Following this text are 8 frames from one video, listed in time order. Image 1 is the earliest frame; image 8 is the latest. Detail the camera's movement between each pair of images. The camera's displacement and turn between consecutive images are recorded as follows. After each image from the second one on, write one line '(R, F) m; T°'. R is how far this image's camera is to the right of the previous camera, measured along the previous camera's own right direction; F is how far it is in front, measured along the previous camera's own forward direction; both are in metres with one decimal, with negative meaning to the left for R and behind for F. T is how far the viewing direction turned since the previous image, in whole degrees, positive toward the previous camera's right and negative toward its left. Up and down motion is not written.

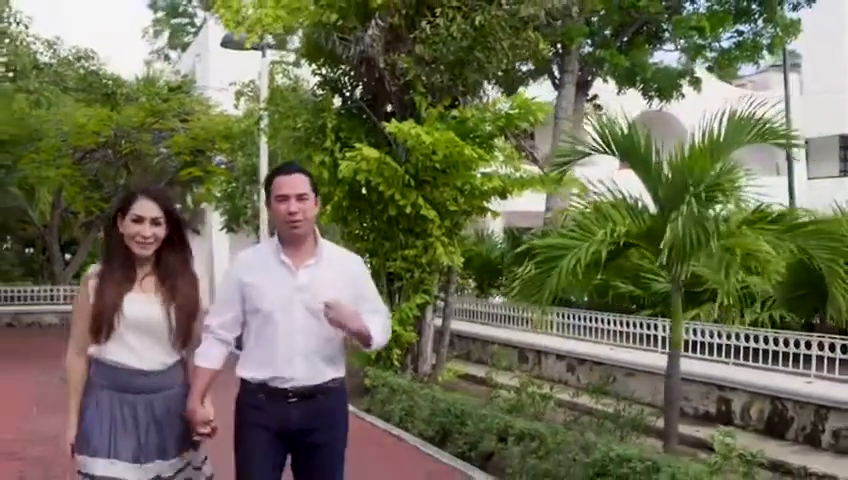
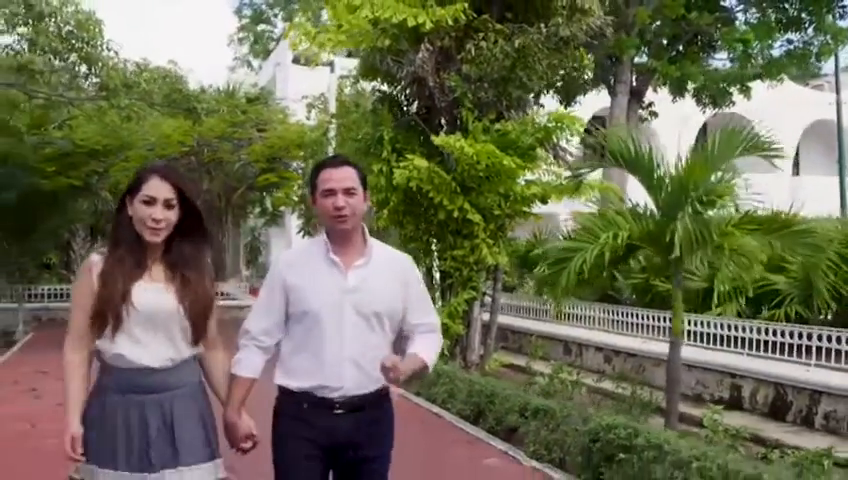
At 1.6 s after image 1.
(+0.4, -0.9) m; -5°
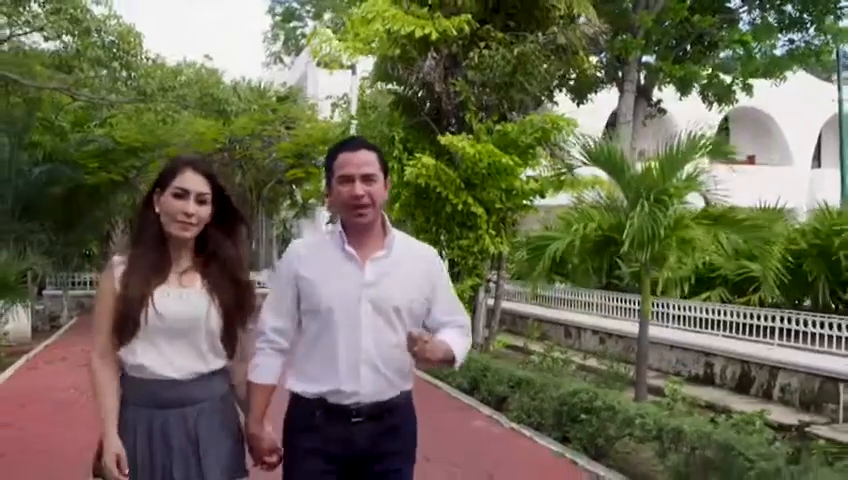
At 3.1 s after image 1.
(+0.3, -0.9) m; -2°
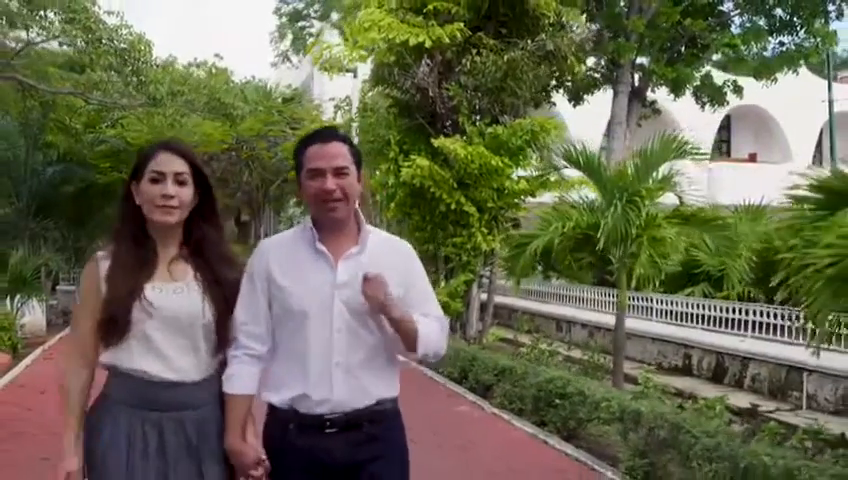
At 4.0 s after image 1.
(+0.2, -0.5) m; -1°
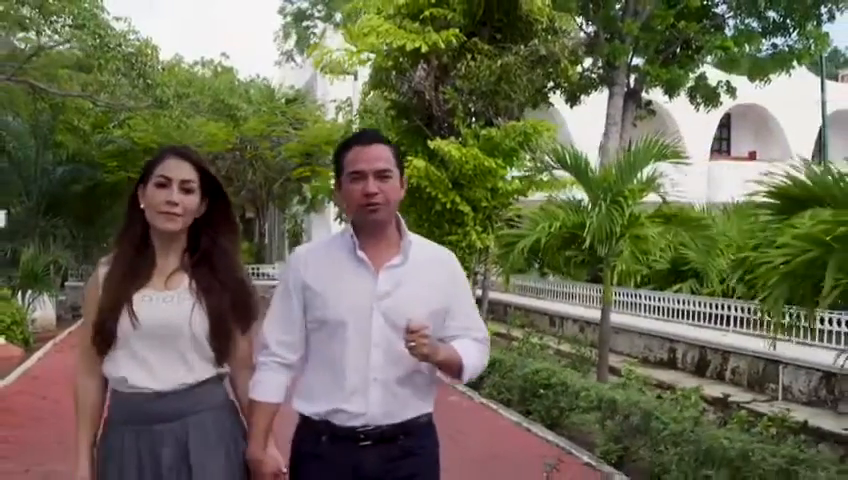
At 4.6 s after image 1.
(+0.1, -0.4) m; 0°
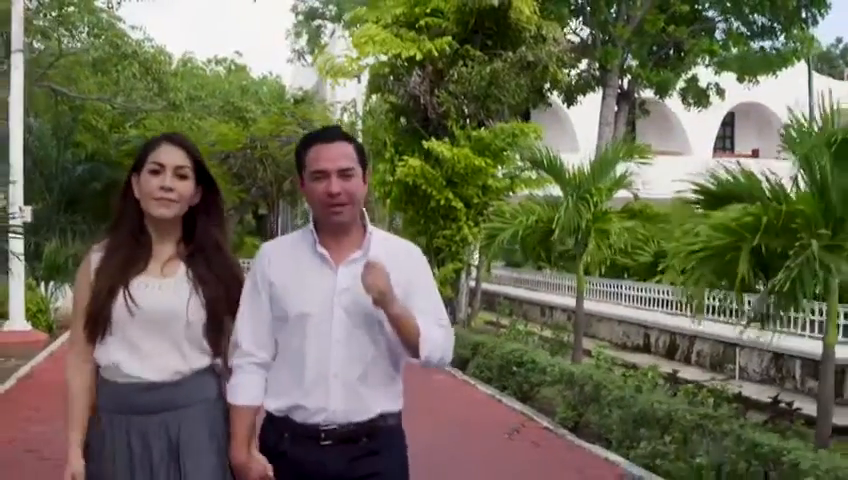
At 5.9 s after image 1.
(+0.2, -0.8) m; -1°
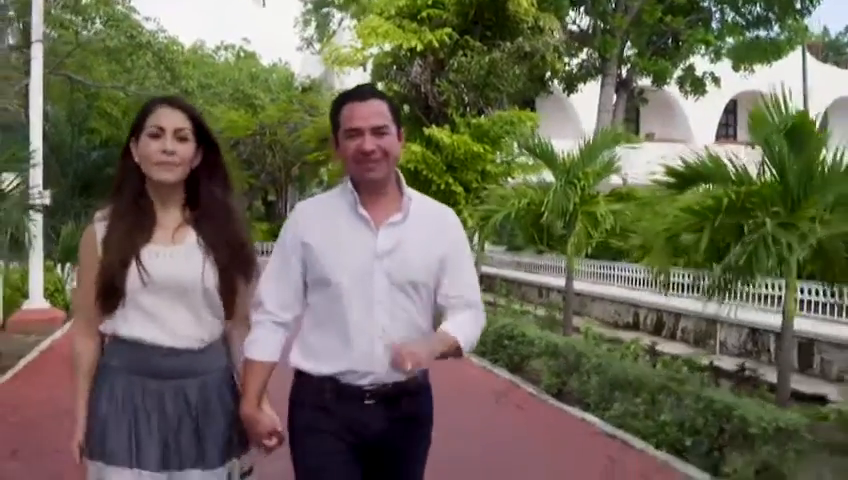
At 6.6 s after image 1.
(+0.1, -0.5) m; -1°
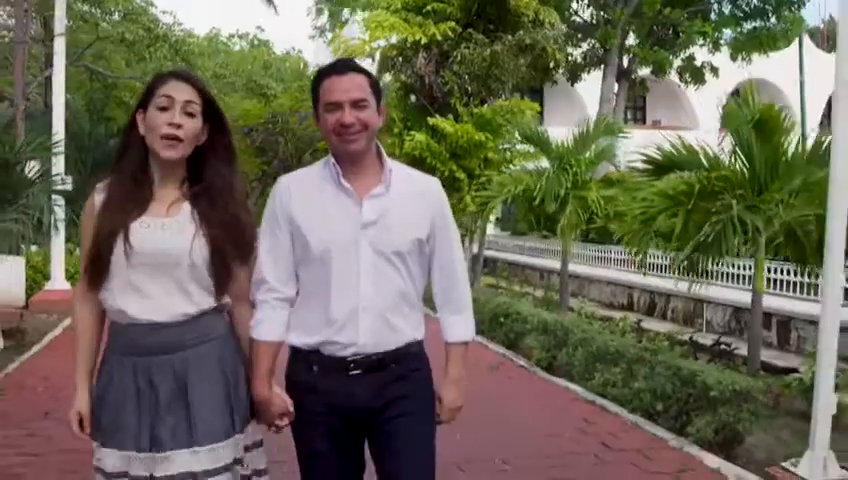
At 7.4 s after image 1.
(+0.1, -0.5) m; -1°
